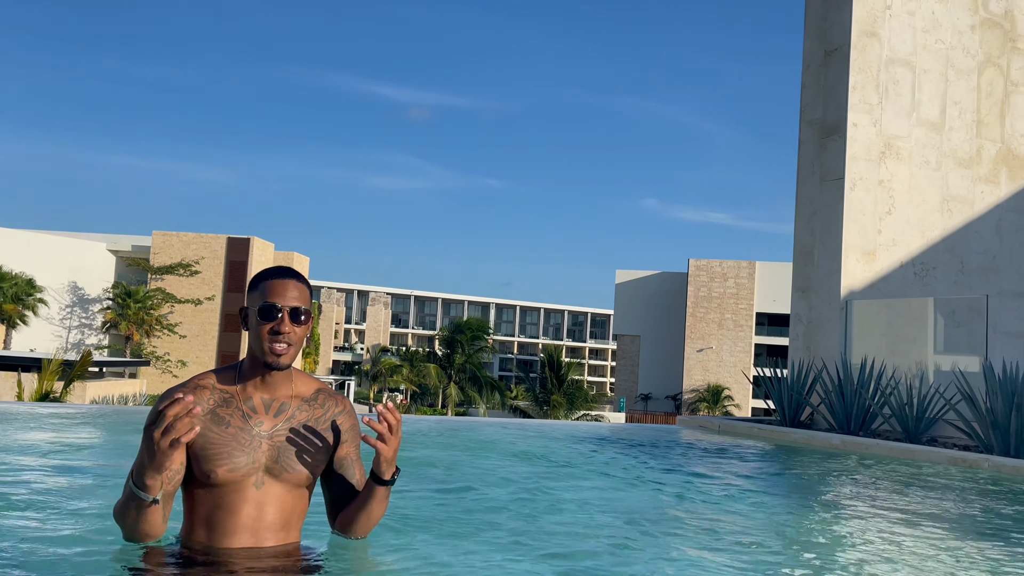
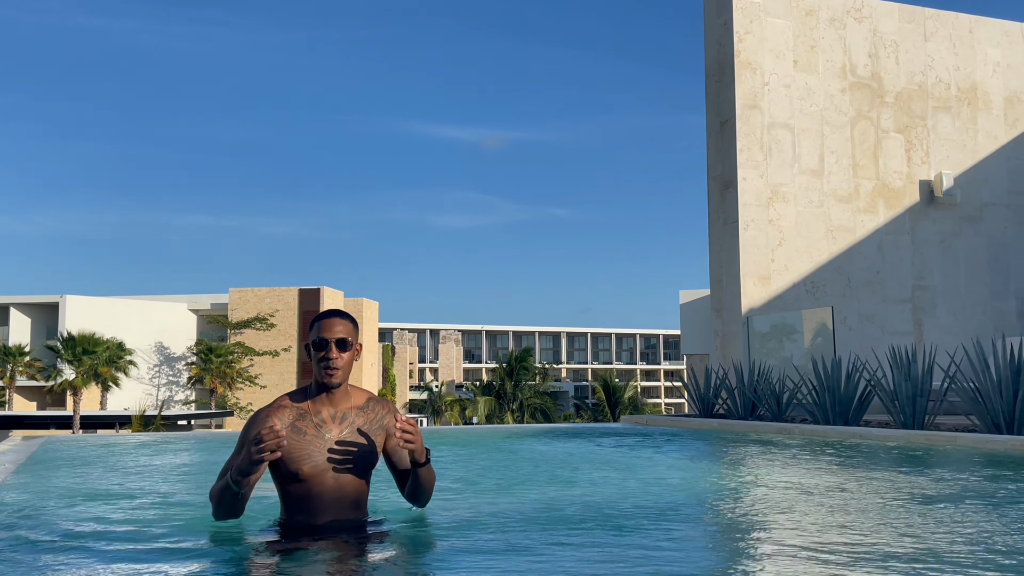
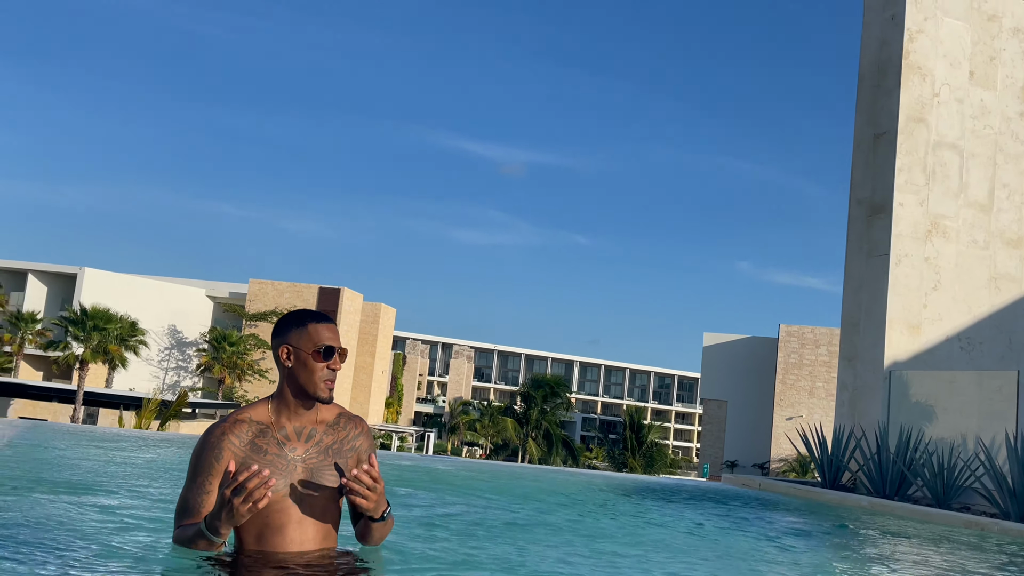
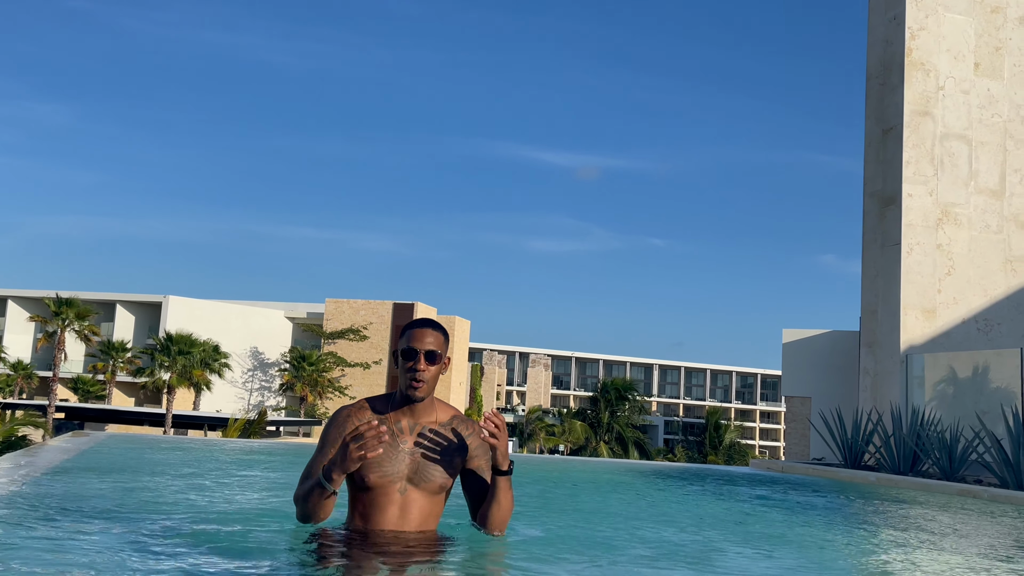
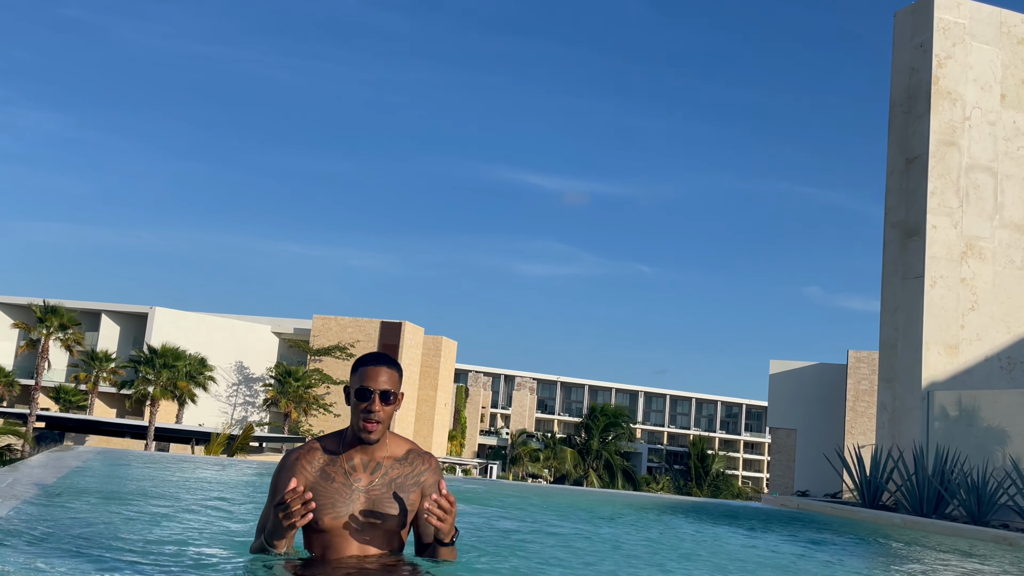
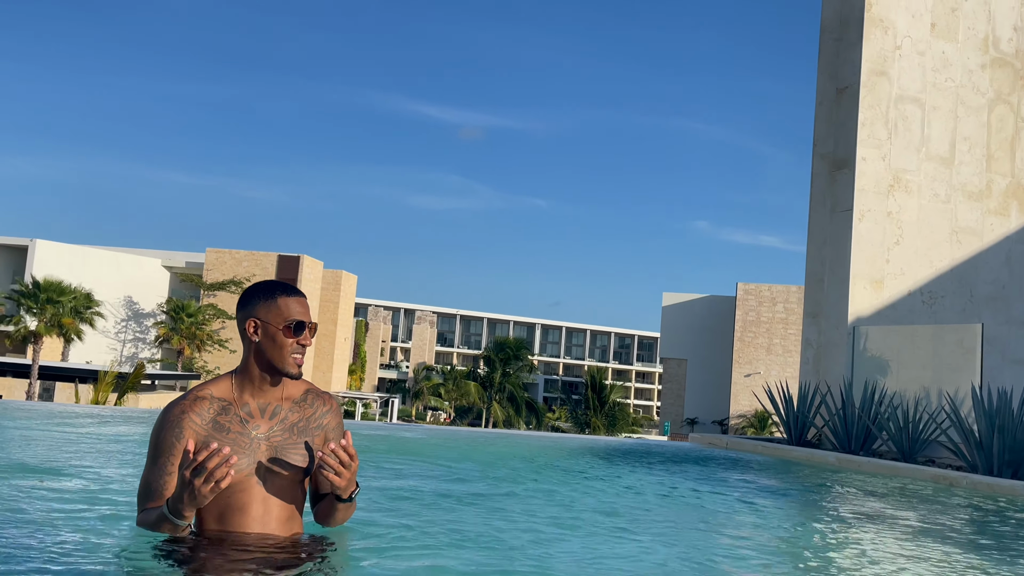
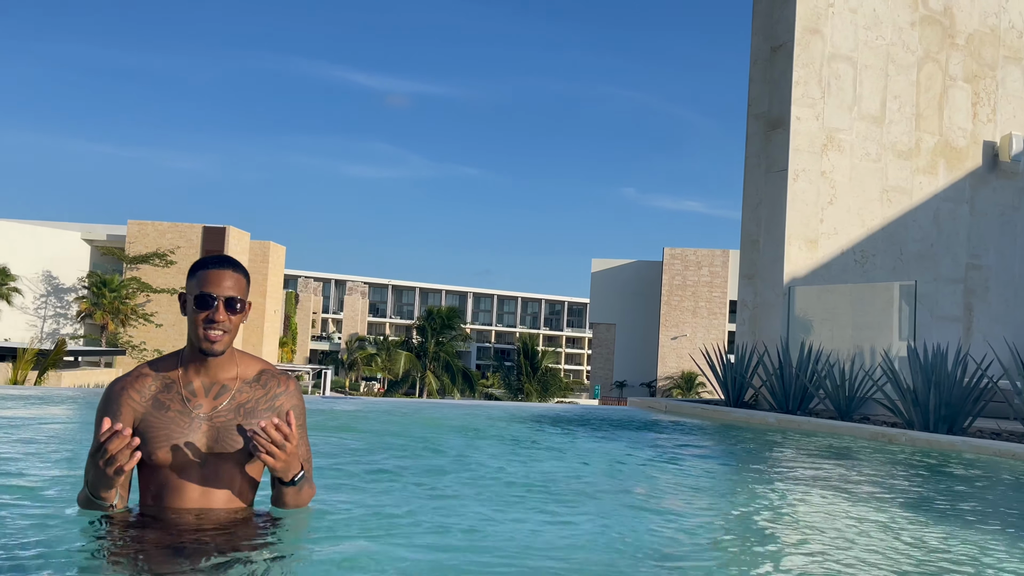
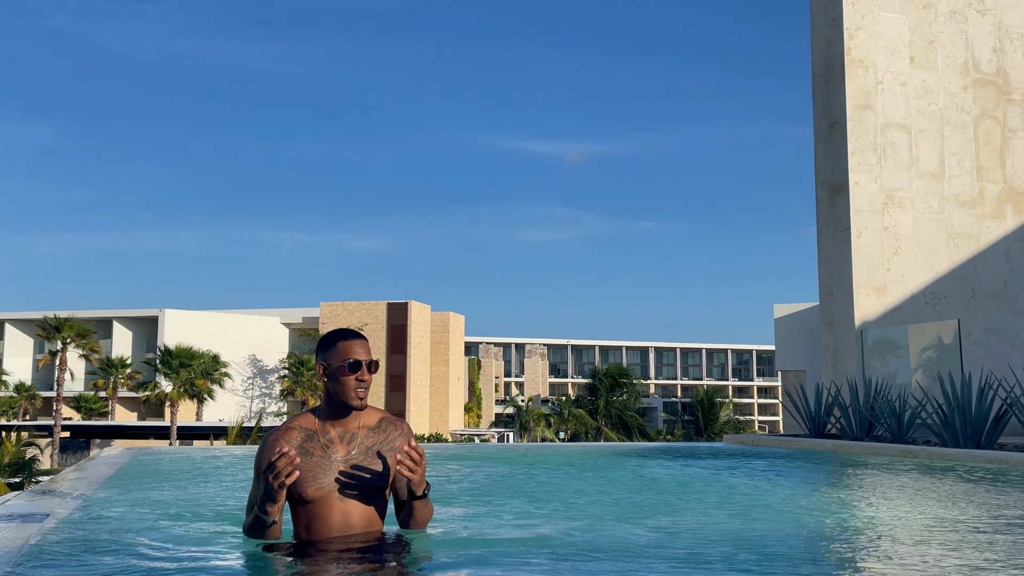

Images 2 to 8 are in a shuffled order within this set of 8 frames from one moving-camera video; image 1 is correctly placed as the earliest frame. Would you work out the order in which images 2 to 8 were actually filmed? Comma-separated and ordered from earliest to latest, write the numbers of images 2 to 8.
7, 6, 3, 5, 4, 8, 2
